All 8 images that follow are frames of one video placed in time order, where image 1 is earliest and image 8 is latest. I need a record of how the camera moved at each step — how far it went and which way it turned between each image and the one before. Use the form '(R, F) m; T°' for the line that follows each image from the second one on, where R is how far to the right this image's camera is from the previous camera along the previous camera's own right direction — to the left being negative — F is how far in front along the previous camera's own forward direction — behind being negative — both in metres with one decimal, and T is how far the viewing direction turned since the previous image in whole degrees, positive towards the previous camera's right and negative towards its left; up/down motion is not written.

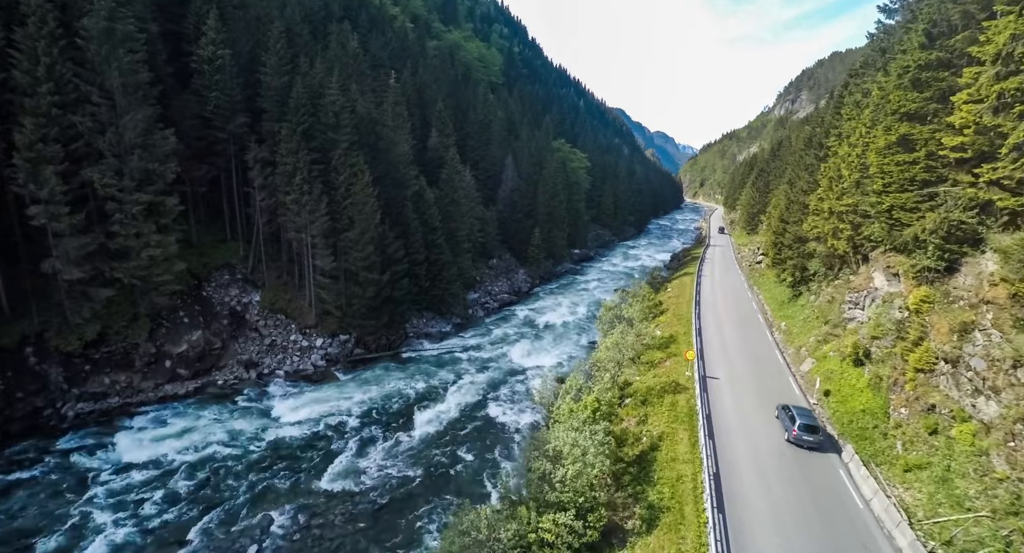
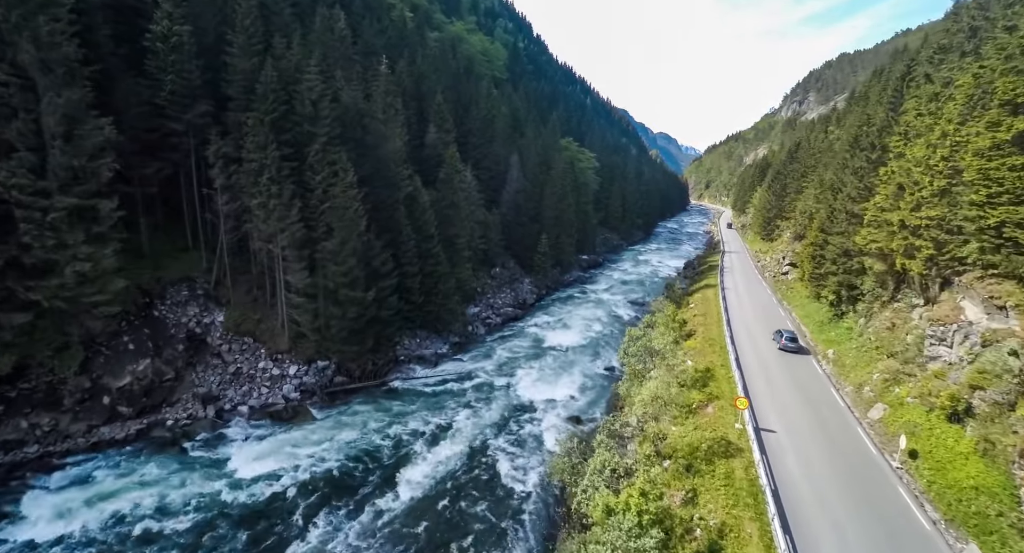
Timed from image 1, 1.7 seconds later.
(-0.4, +4.8) m; 0°
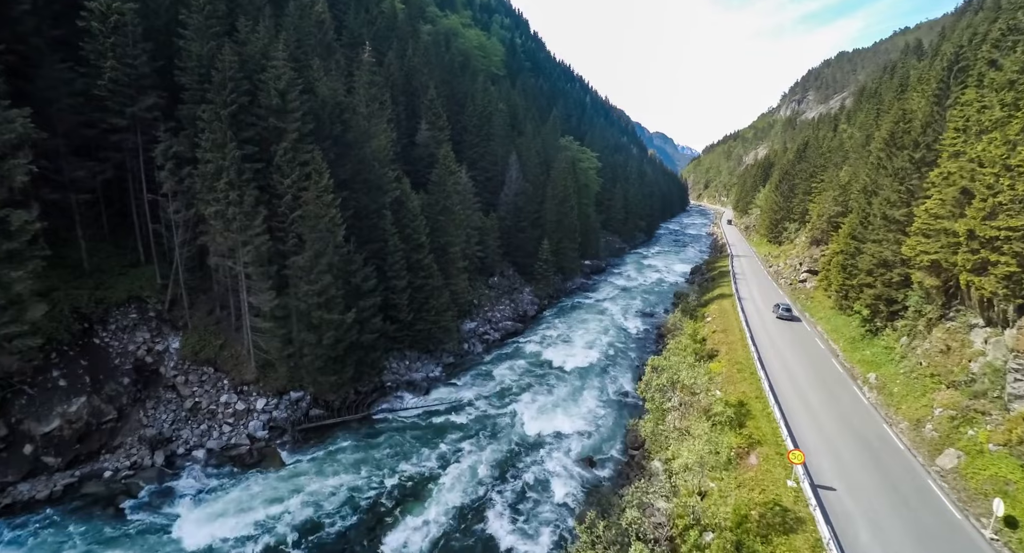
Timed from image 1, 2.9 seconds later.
(-0.3, +3.7) m; 0°
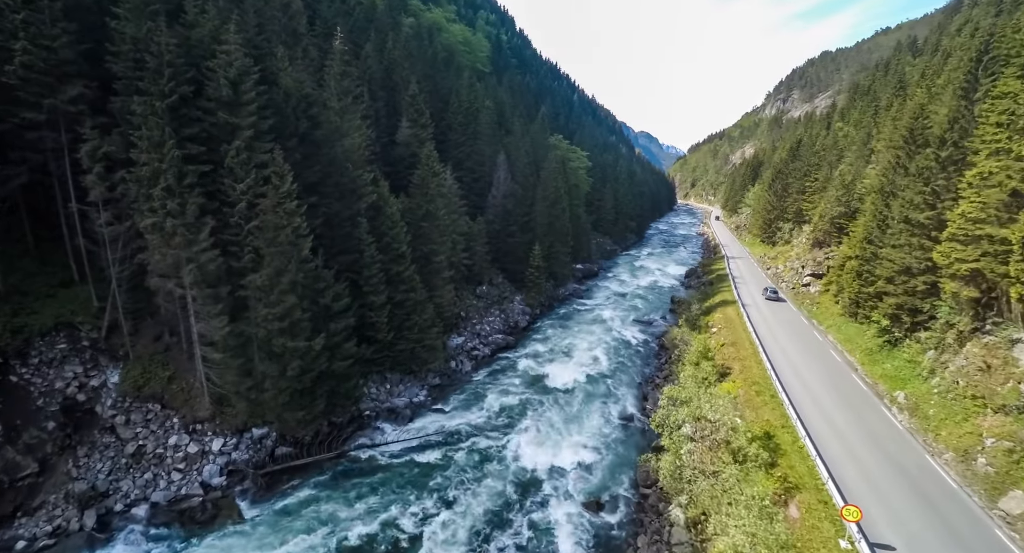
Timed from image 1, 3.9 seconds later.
(-0.3, +3.0) m; +2°
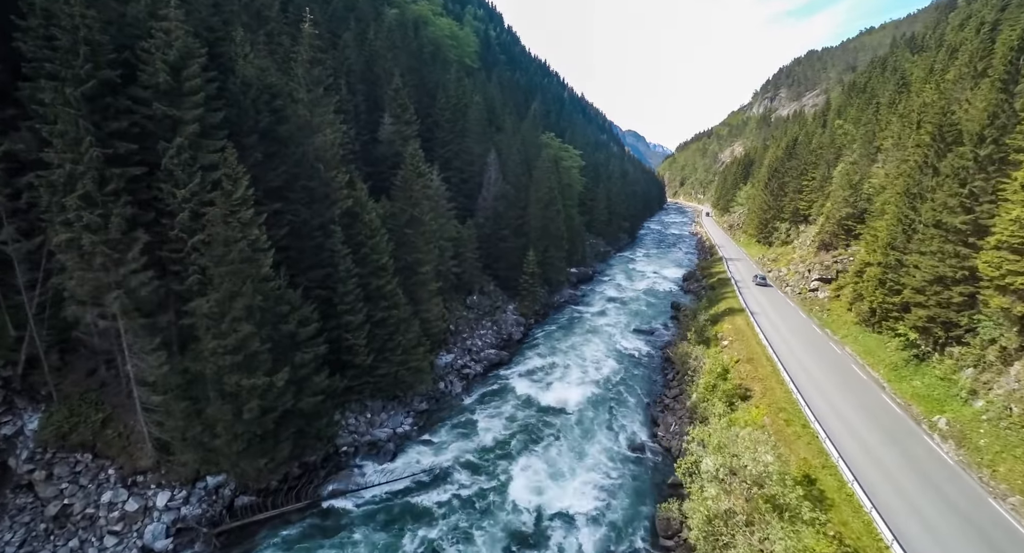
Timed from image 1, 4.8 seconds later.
(-0.4, +3.1) m; +1°
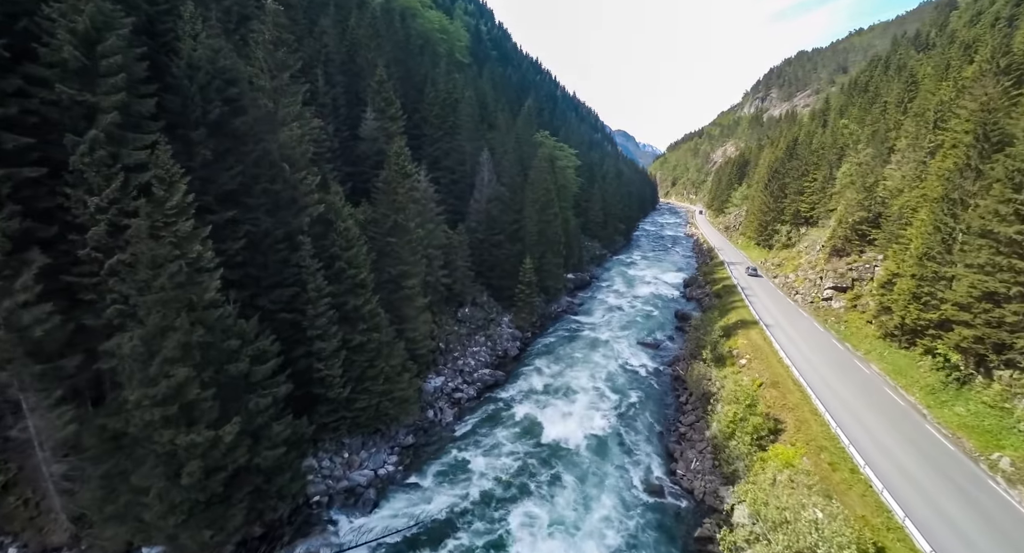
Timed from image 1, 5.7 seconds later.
(-0.5, +3.3) m; +1°
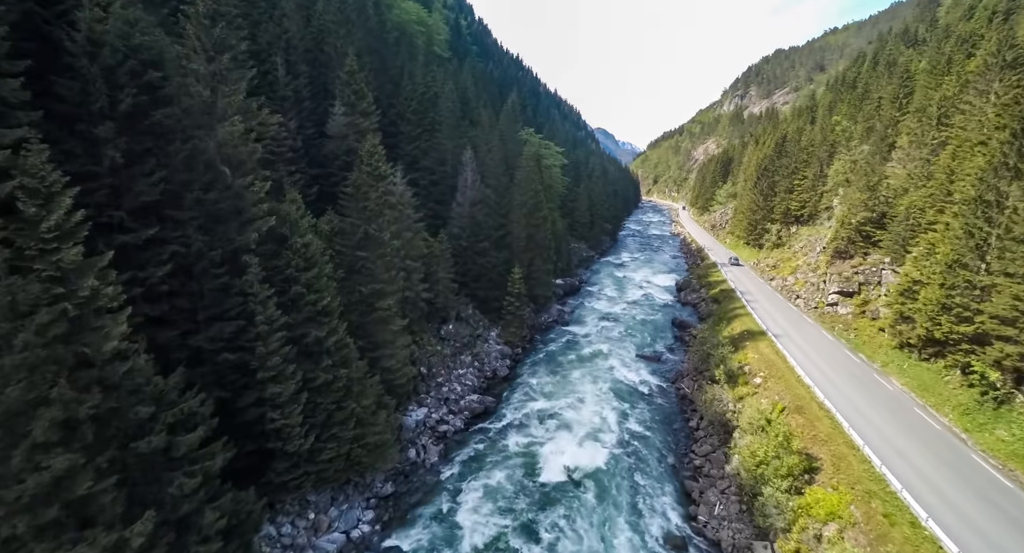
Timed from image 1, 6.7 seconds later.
(-0.5, +3.4) m; +2°
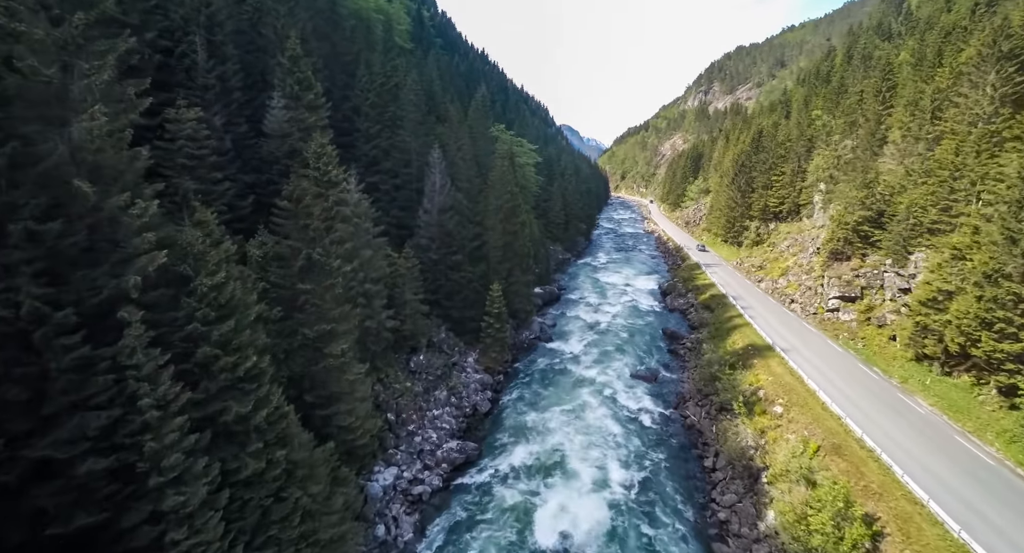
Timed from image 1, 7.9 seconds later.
(-0.7, +4.4) m; +4°
